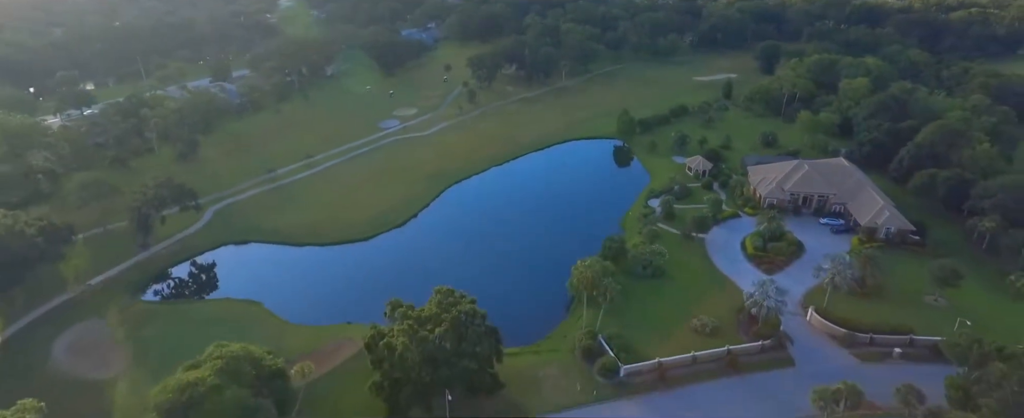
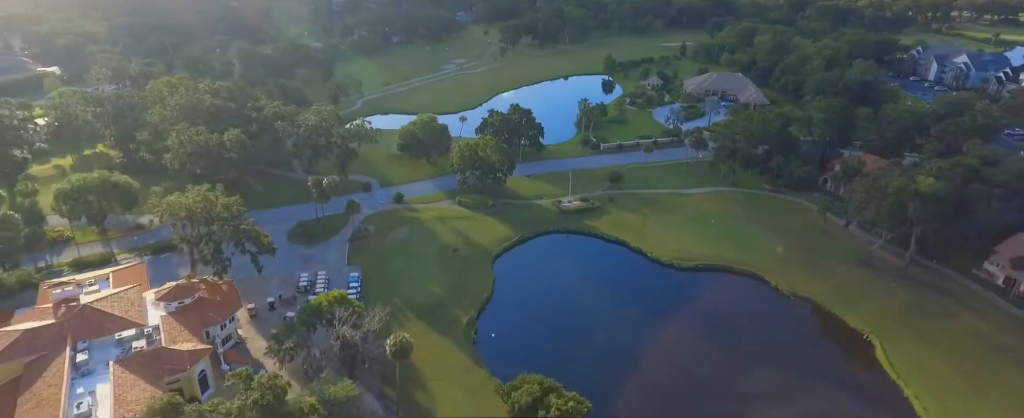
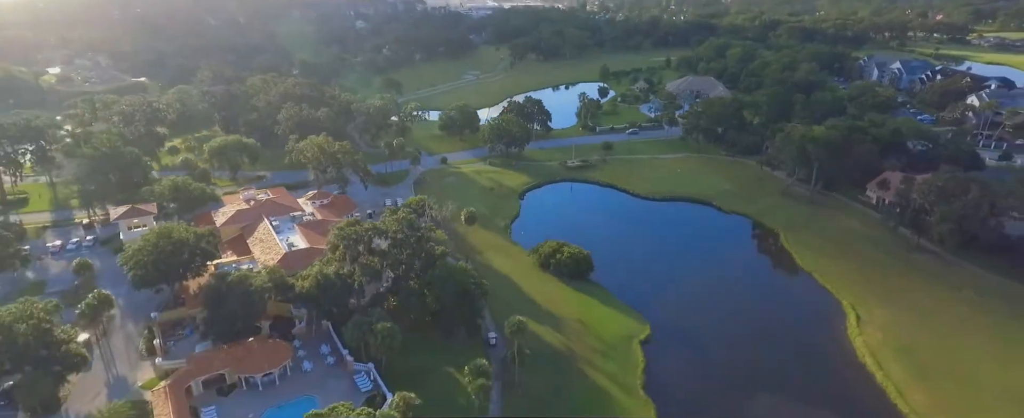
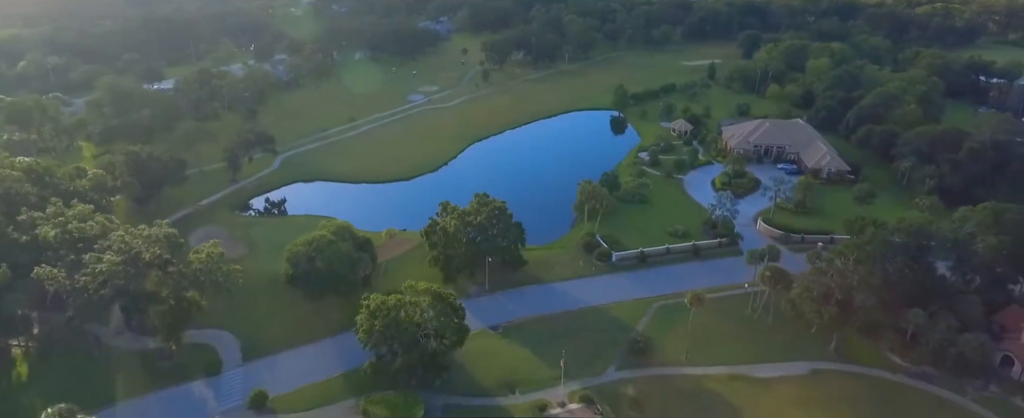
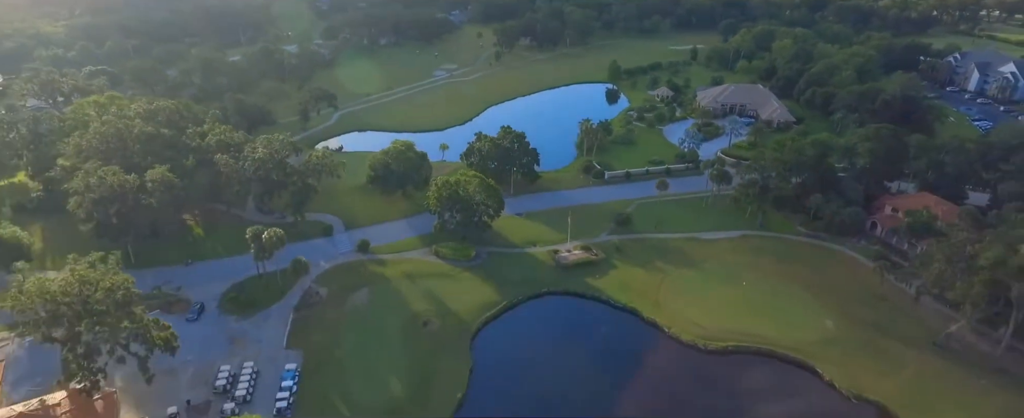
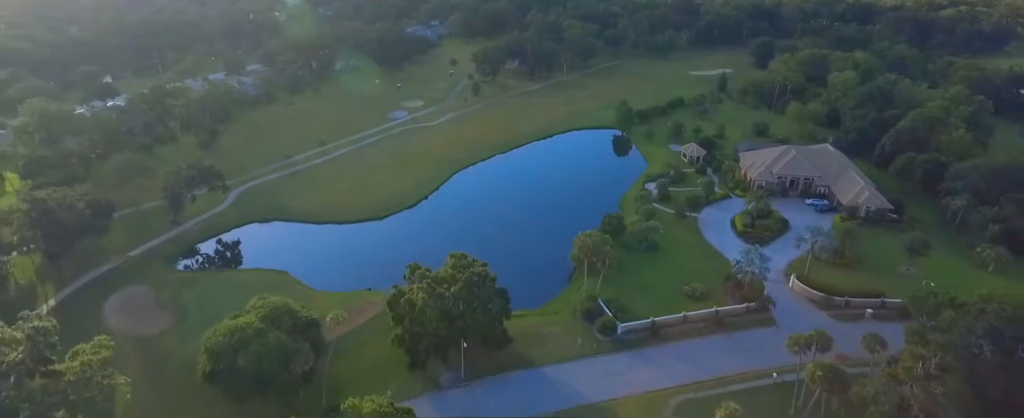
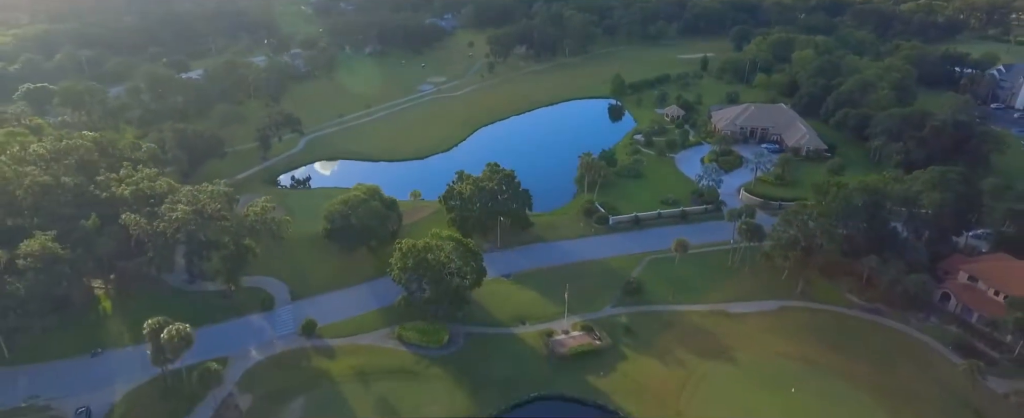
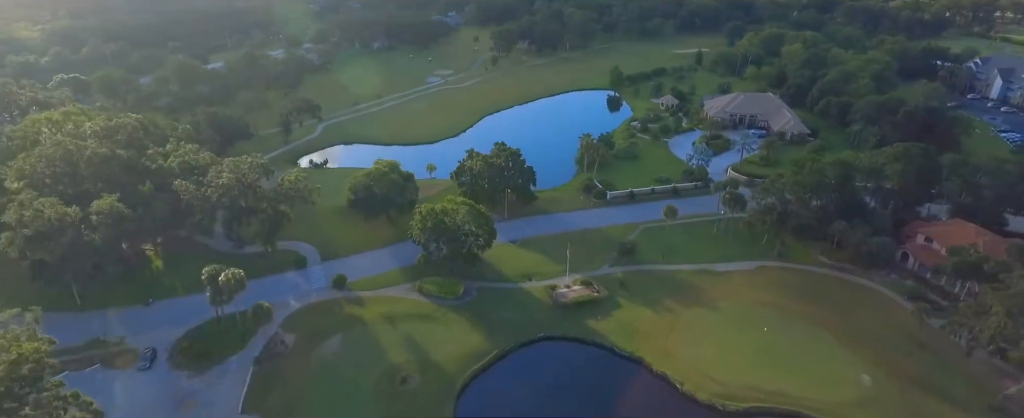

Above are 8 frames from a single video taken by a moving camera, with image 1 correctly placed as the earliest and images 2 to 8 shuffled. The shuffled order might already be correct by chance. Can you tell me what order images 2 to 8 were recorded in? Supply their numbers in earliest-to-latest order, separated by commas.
6, 4, 7, 8, 5, 2, 3
